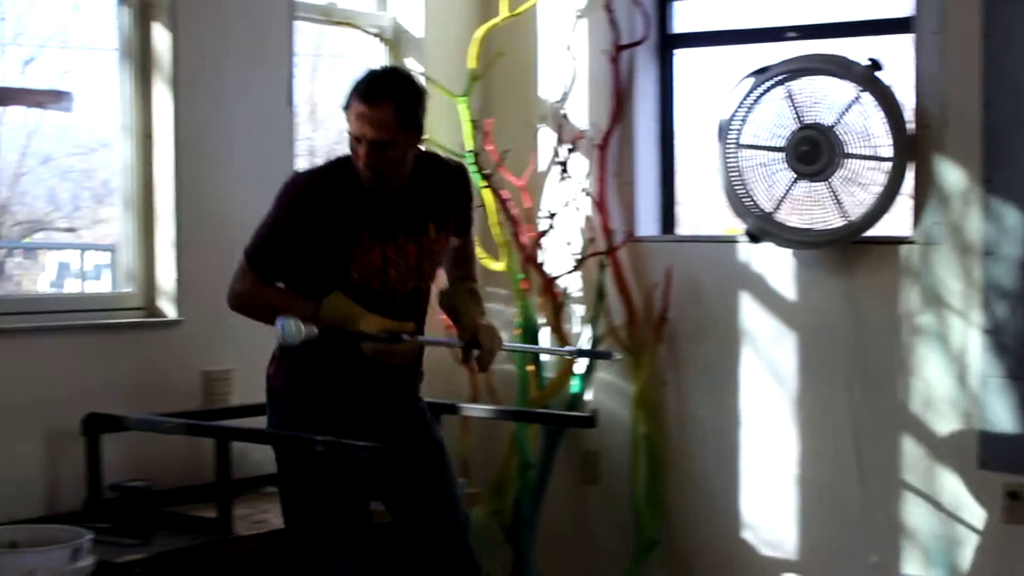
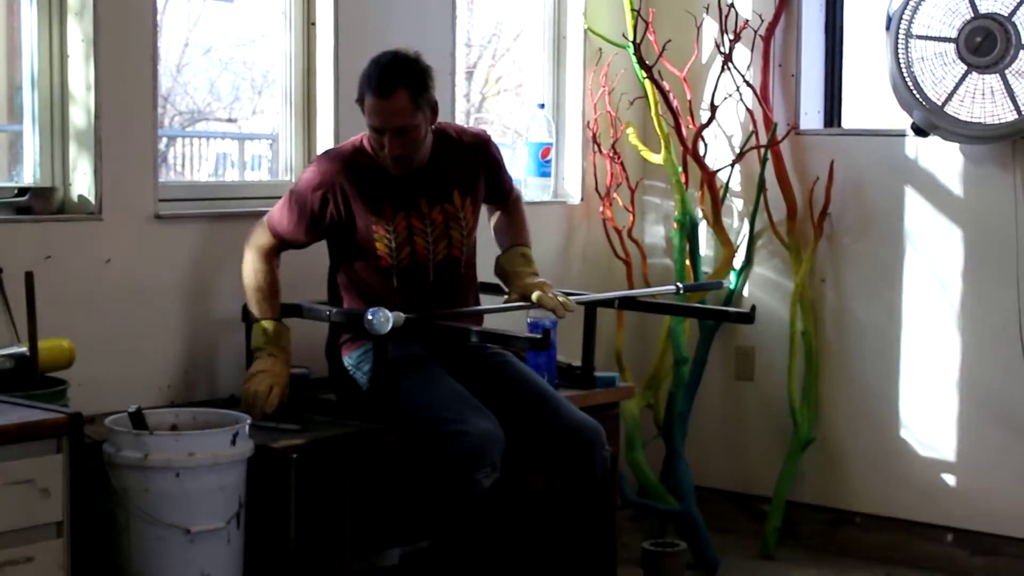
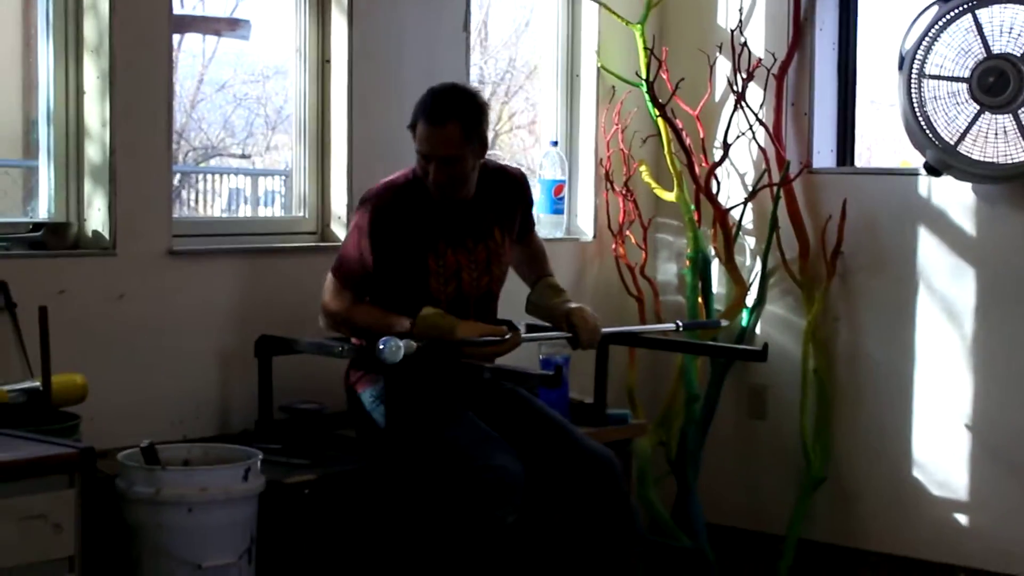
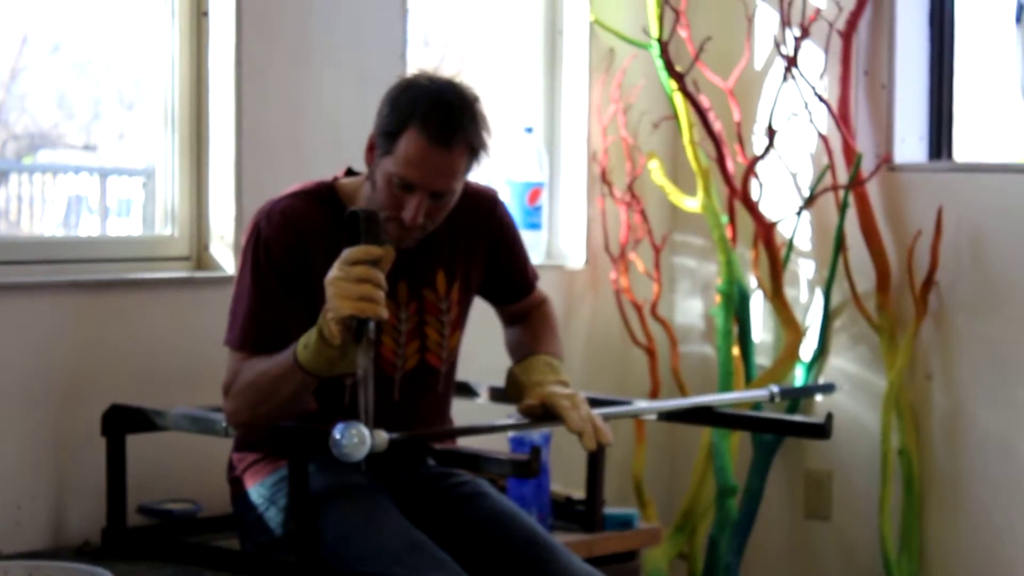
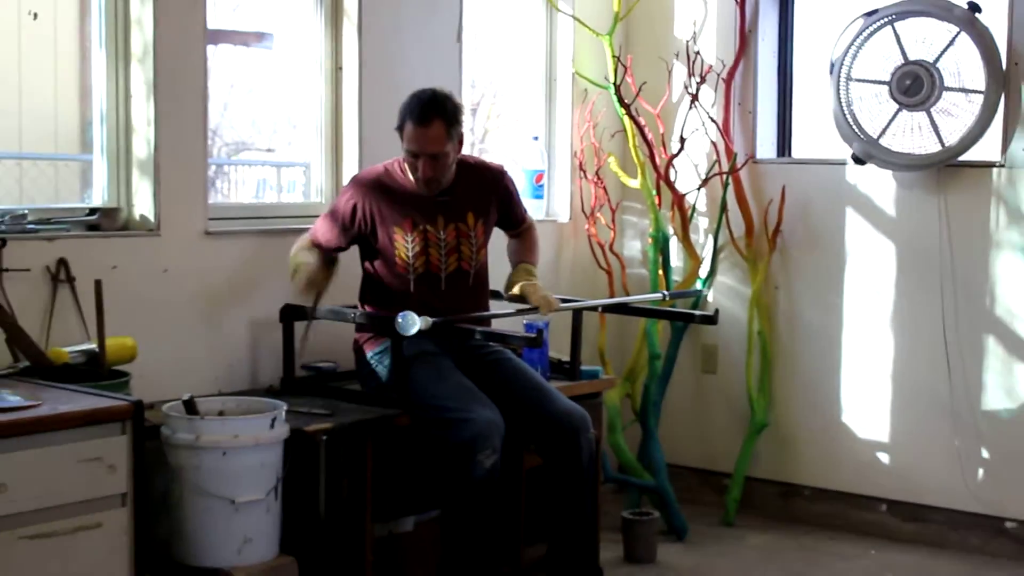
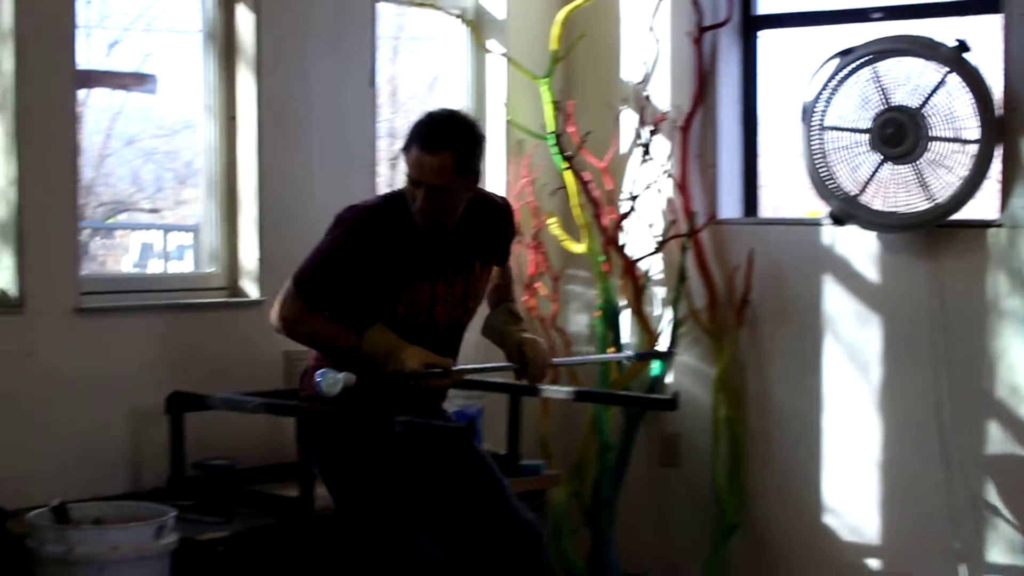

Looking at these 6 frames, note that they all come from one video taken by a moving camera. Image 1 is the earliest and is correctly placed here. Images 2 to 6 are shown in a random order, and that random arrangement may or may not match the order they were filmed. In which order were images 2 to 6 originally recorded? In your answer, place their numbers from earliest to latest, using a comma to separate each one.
6, 3, 2, 5, 4
